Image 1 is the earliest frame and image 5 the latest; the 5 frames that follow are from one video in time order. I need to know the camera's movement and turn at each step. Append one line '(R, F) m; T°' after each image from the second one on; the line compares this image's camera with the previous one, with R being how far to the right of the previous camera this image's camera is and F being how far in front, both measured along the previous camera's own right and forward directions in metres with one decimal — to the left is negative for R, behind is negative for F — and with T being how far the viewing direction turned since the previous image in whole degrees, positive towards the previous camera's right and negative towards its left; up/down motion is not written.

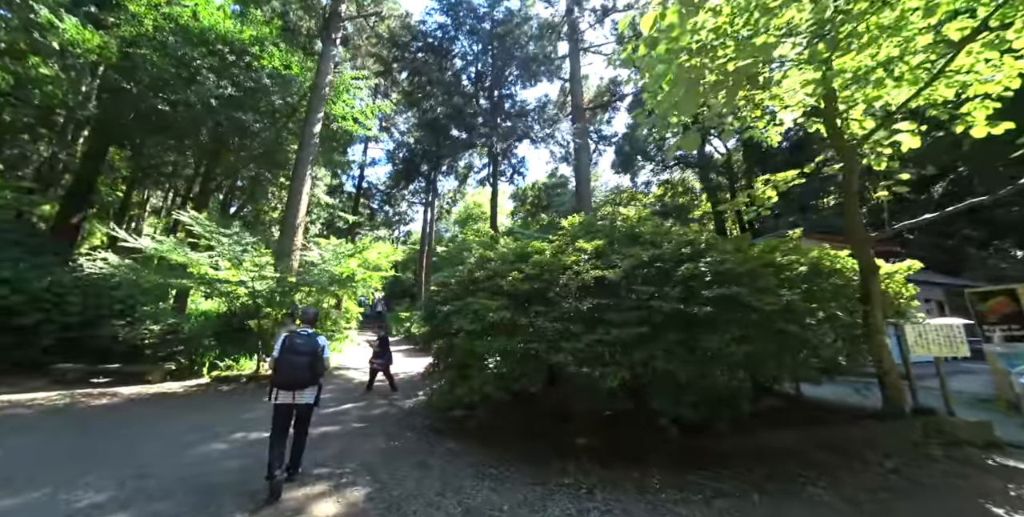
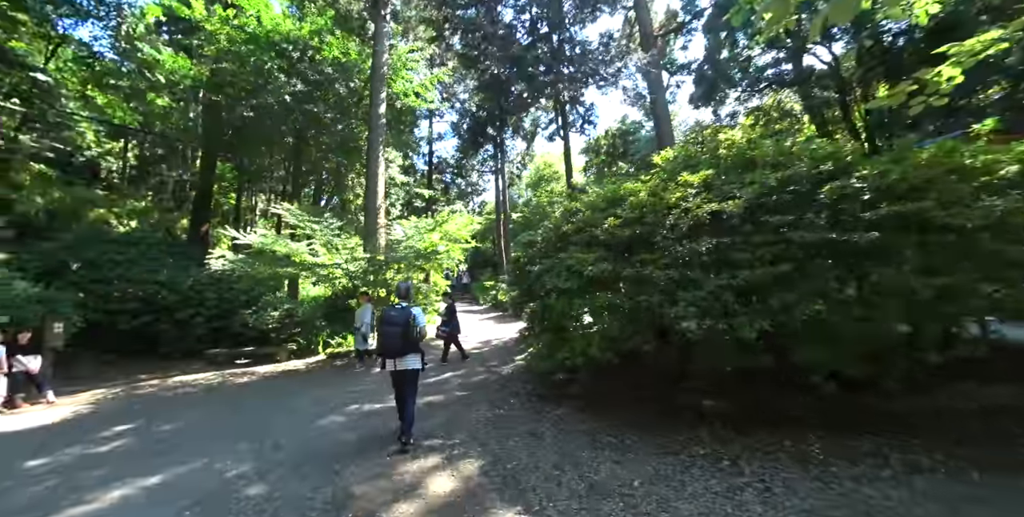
(-0.3, +0.5) m; -12°
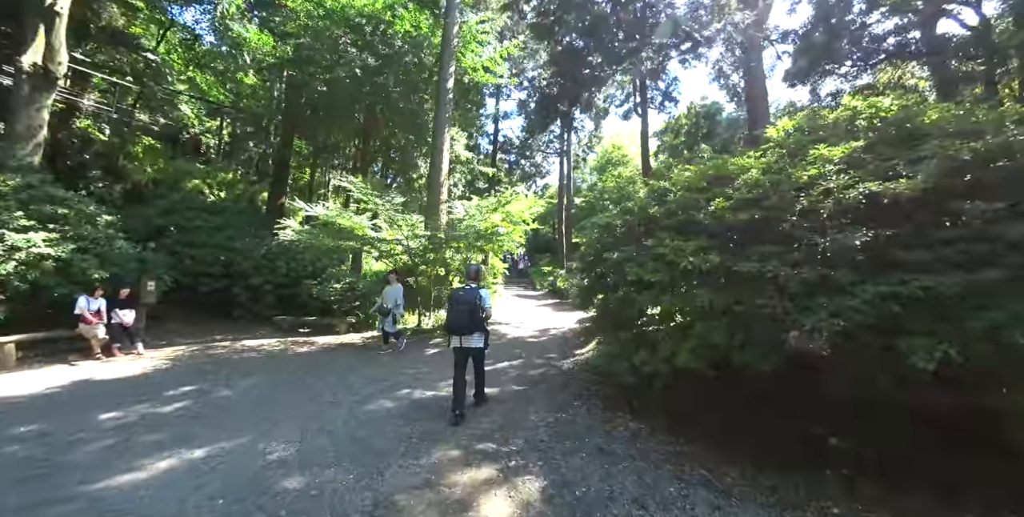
(-0.2, +0.6) m; -8°
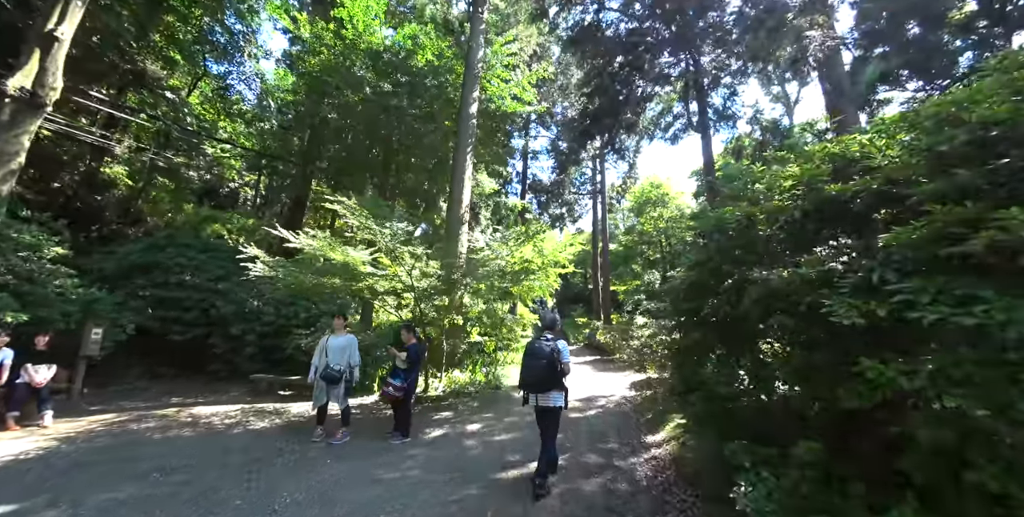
(-0.1, +2.2) m; -4°
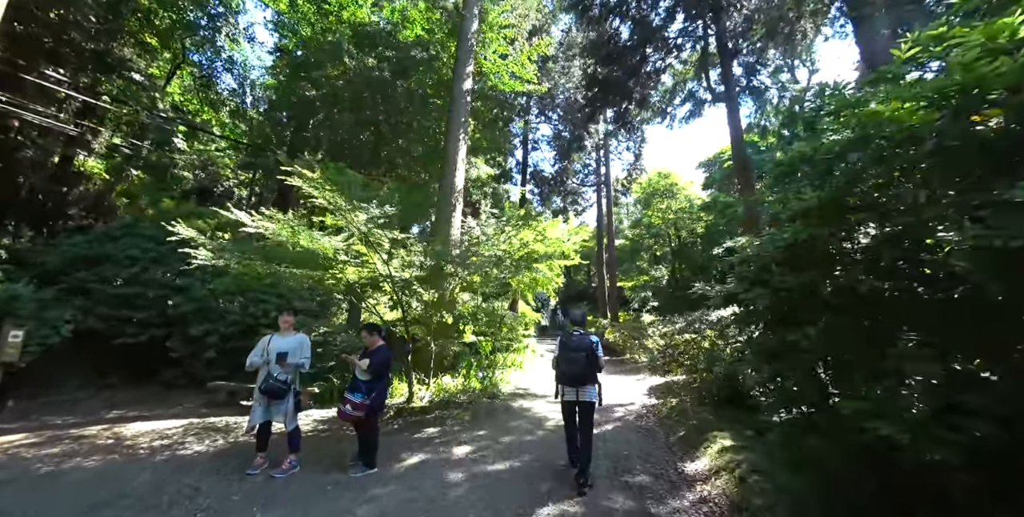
(+0.1, +1.2) m; 0°
